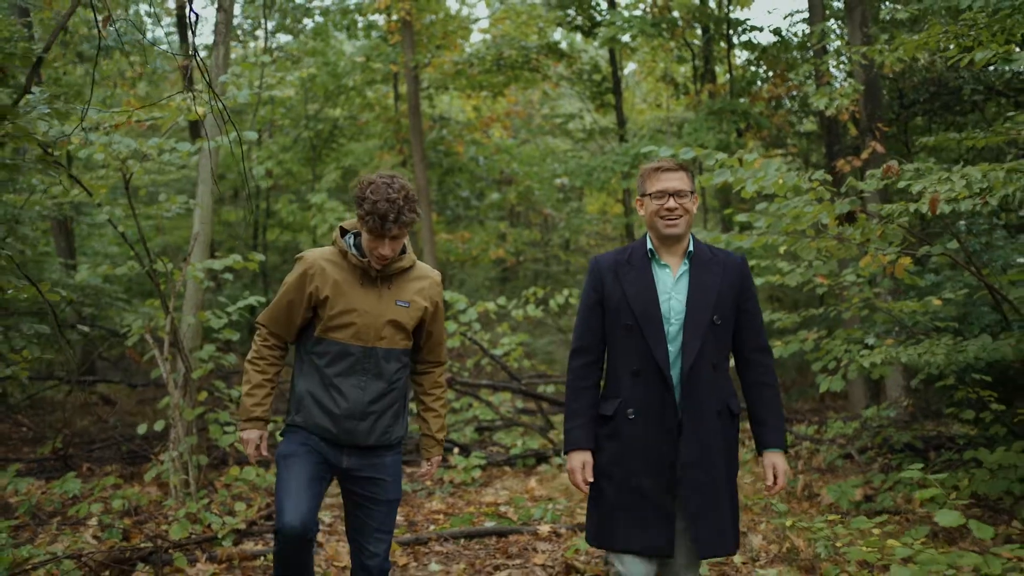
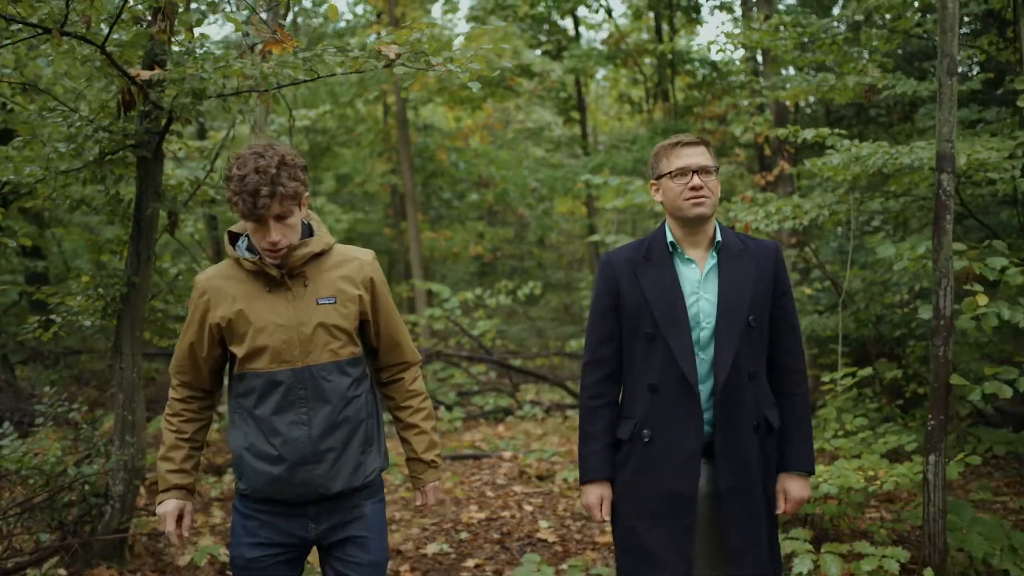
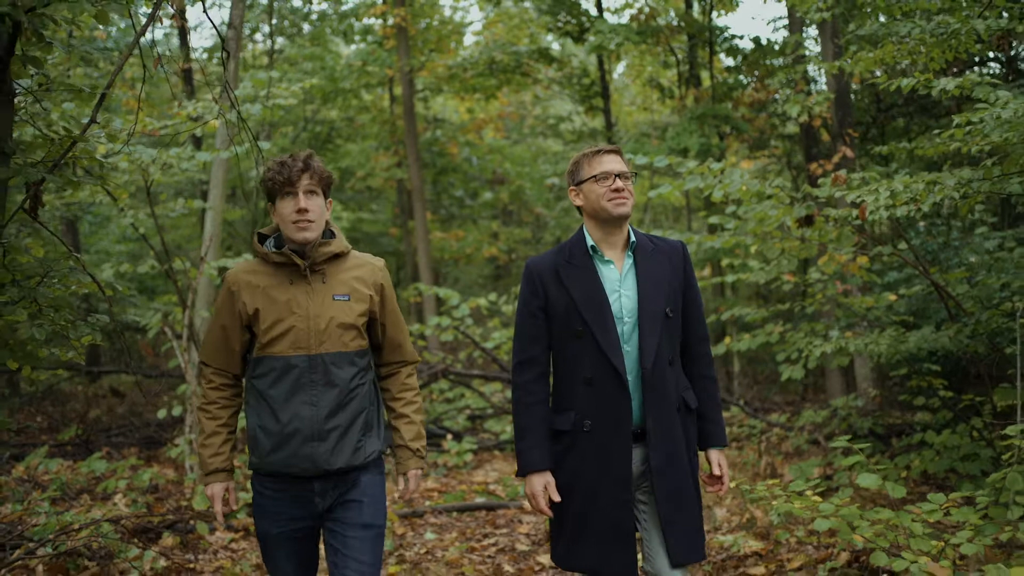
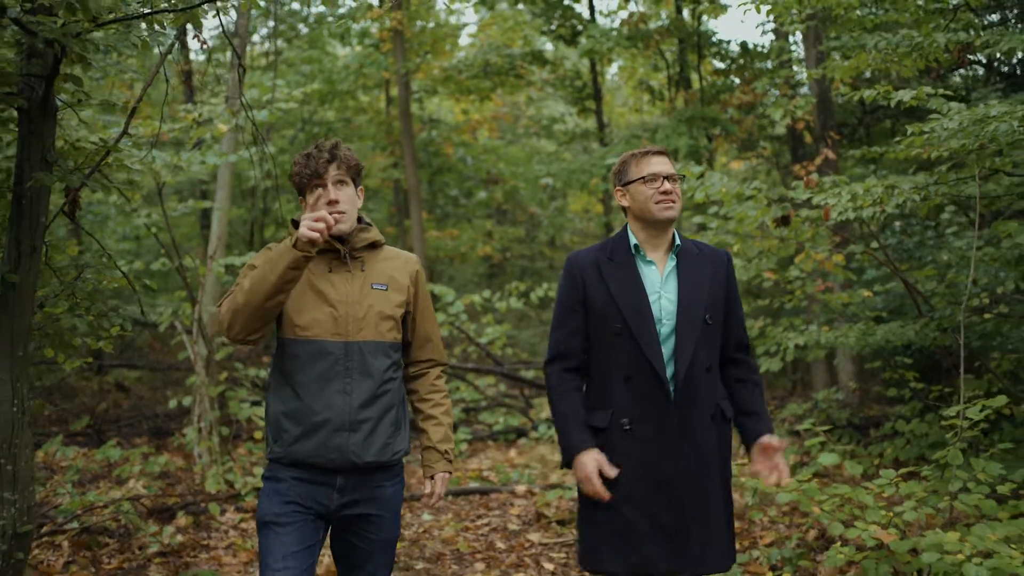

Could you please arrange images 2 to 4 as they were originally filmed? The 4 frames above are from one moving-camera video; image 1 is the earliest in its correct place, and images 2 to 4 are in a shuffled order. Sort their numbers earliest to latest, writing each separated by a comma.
3, 4, 2
